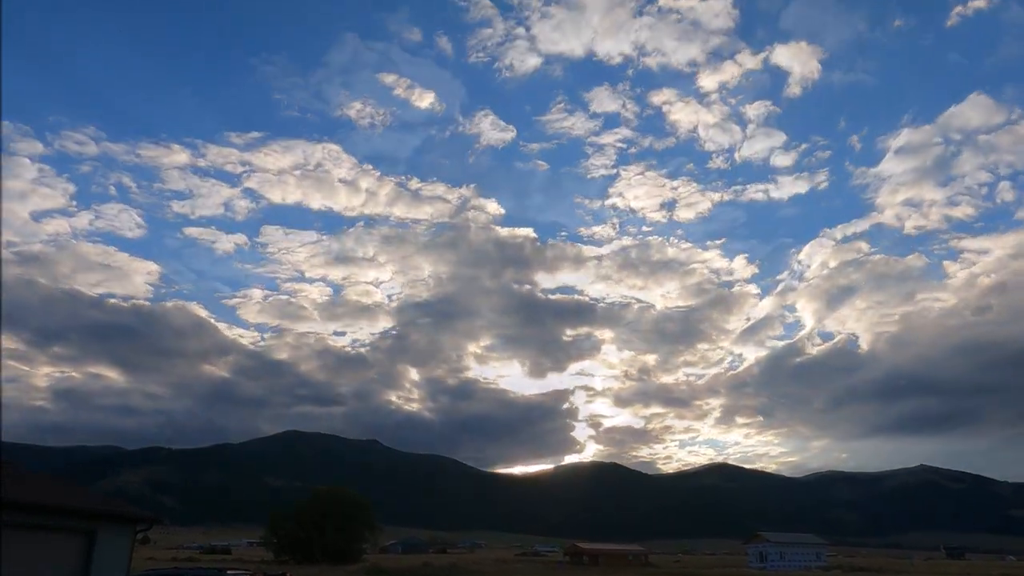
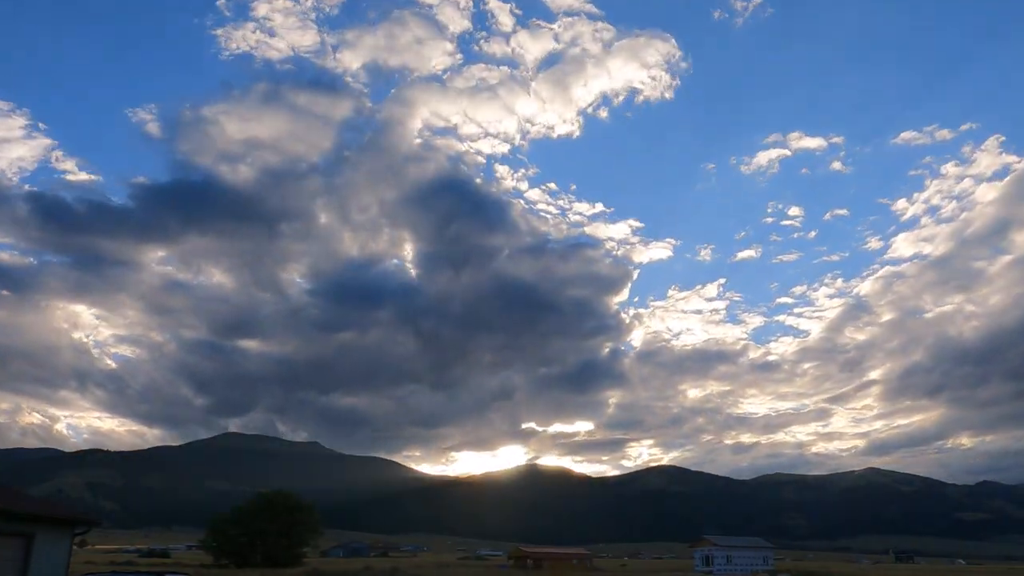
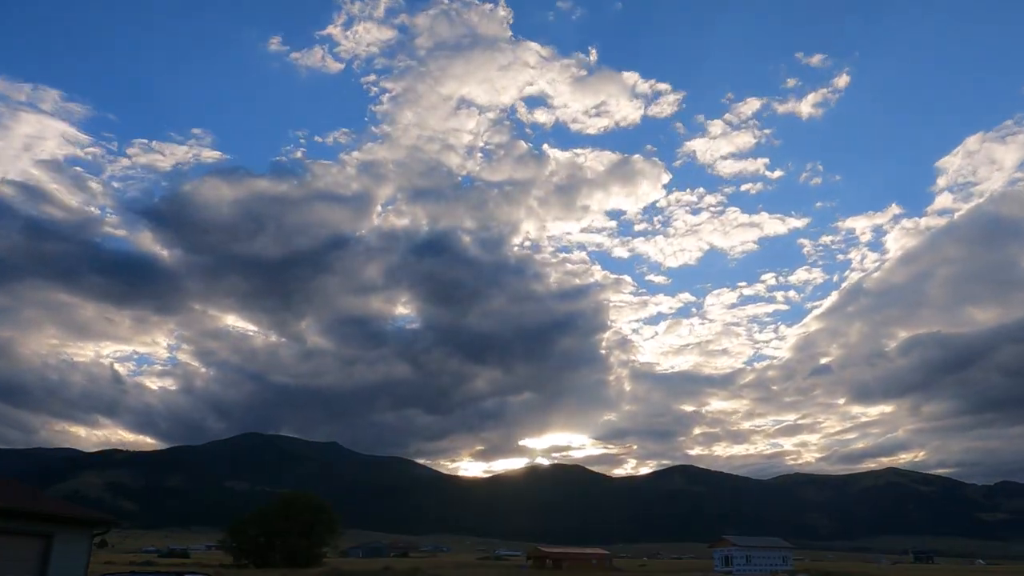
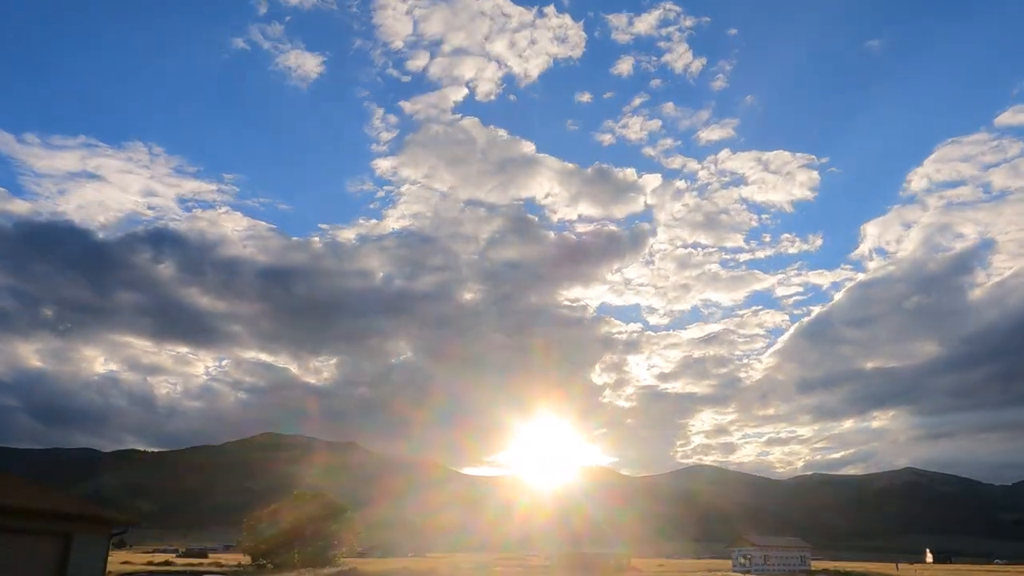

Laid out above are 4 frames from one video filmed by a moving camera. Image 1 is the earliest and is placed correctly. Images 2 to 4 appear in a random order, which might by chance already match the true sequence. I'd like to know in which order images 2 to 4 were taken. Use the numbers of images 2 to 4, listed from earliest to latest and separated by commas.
4, 3, 2
